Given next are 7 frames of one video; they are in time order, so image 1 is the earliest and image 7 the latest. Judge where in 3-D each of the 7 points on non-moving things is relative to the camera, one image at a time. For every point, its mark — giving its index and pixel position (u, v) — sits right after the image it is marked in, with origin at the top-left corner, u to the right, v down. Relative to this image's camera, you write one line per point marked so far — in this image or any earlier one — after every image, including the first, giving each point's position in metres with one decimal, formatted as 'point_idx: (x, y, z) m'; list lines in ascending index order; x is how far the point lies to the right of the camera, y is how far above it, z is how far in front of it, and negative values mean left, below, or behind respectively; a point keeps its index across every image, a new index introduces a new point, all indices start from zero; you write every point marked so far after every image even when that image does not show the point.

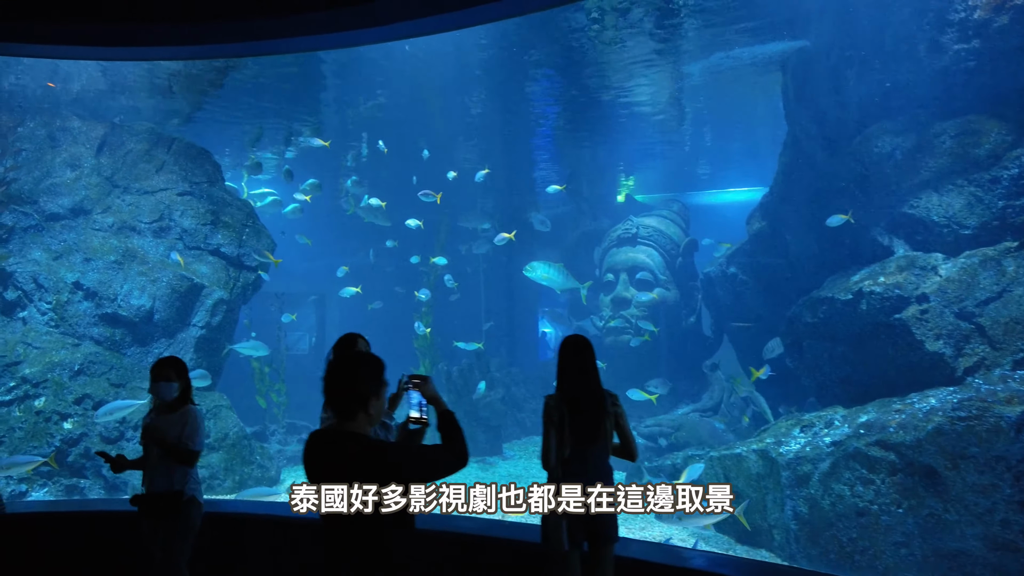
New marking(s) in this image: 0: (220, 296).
0: (-6.1, -0.2, +12.7) m
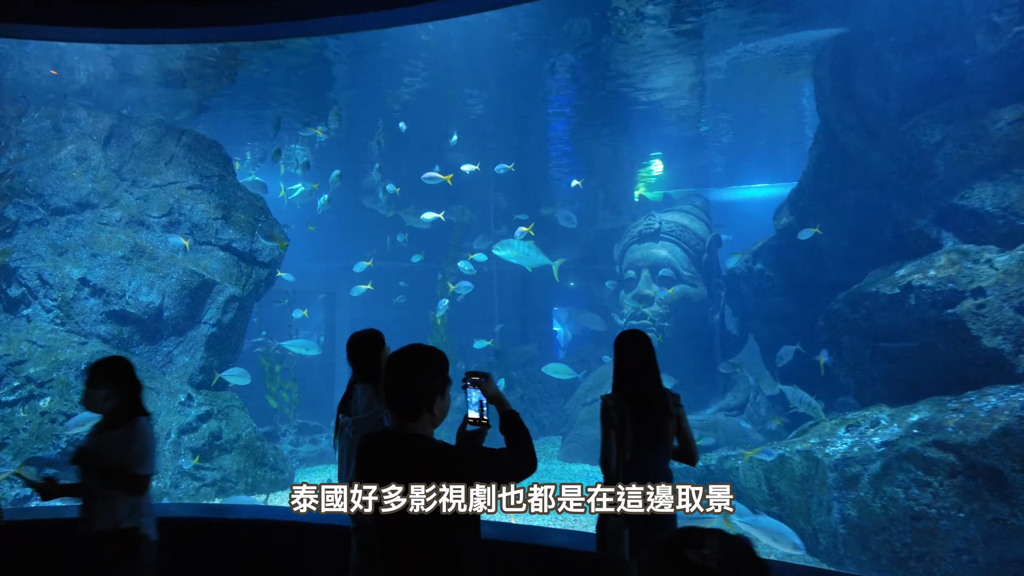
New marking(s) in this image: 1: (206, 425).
0: (-5.6, -0.1, +12.3) m
1: (-5.7, -2.5, +11.1) m
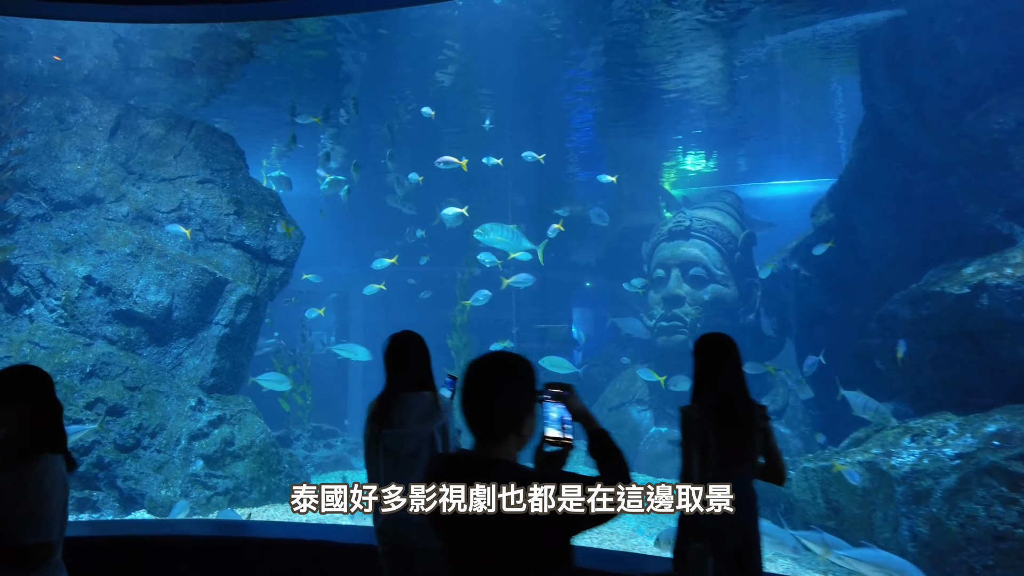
0: (-5.1, -0.1, +11.7) m
1: (-5.1, -2.4, +10.5) m
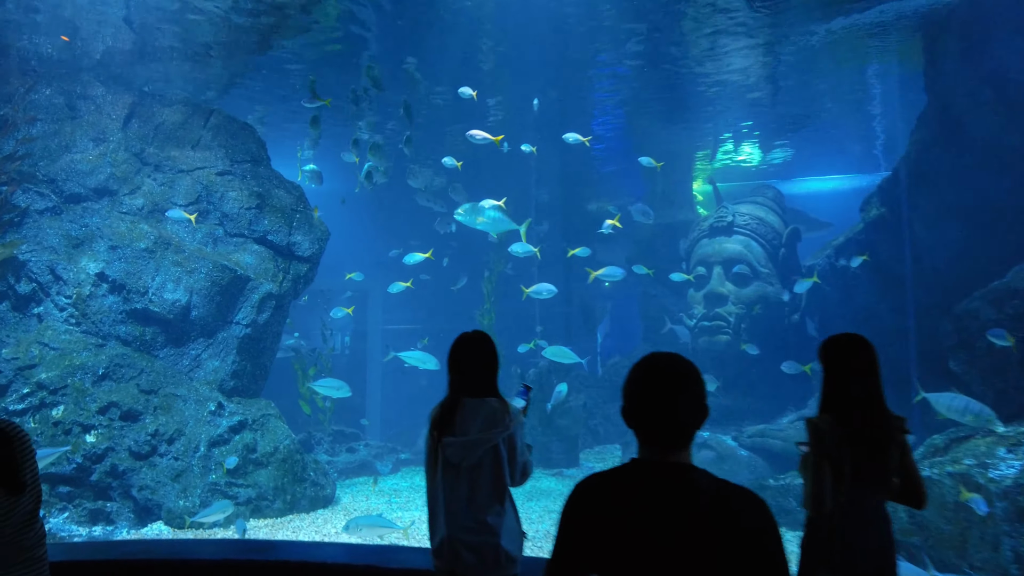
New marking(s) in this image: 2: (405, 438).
0: (-4.4, 0.0, +11.1) m
1: (-4.4, -2.4, +9.8) m
2: (-3.0, -4.3, +17.6) m
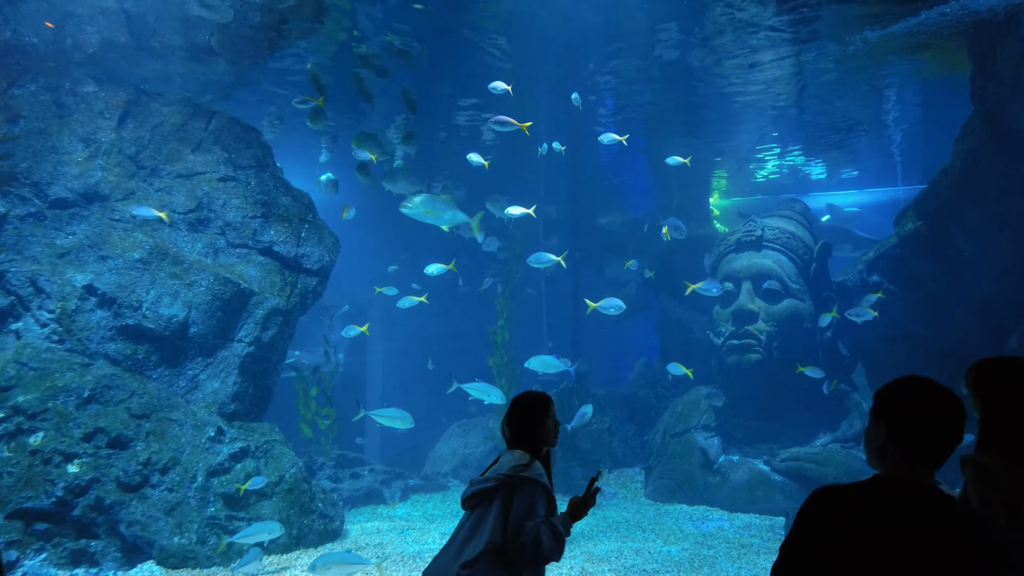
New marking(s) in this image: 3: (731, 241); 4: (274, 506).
0: (-4.0, -0.3, +10.2) m
1: (-3.9, -2.6, +8.9) m
2: (-2.9, -4.7, +16.7) m
3: (+4.5, +1.0, +12.8) m
4: (-3.4, -3.2, +8.9) m
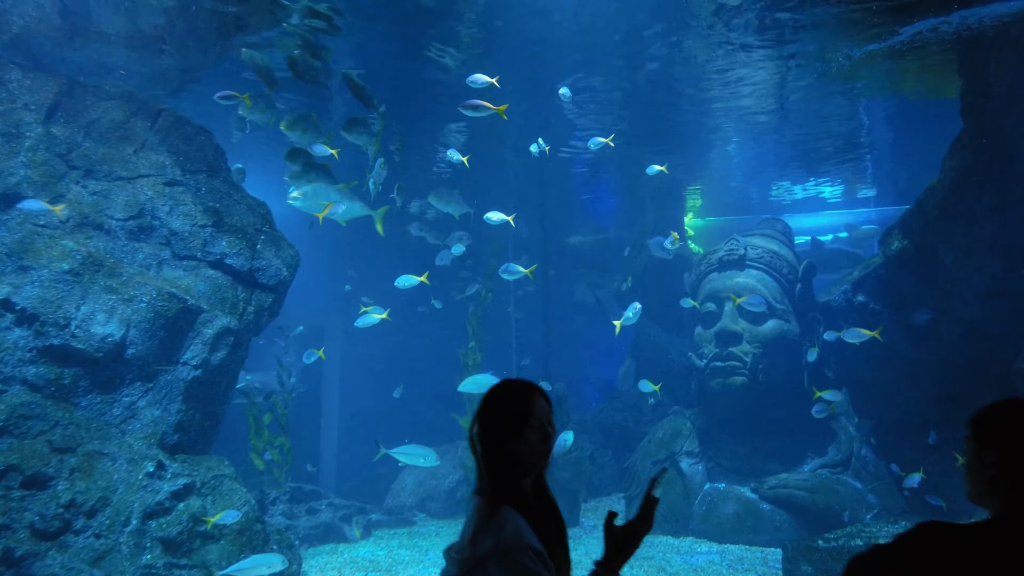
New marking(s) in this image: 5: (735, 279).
0: (-4.3, -0.5, +9.1) m
1: (-4.1, -2.8, +7.8) m
2: (-3.7, -5.2, +15.5) m
3: (+4.0, +0.6, +12.5) m
4: (-3.6, -3.4, +7.8) m
5: (+4.2, +0.2, +11.8) m
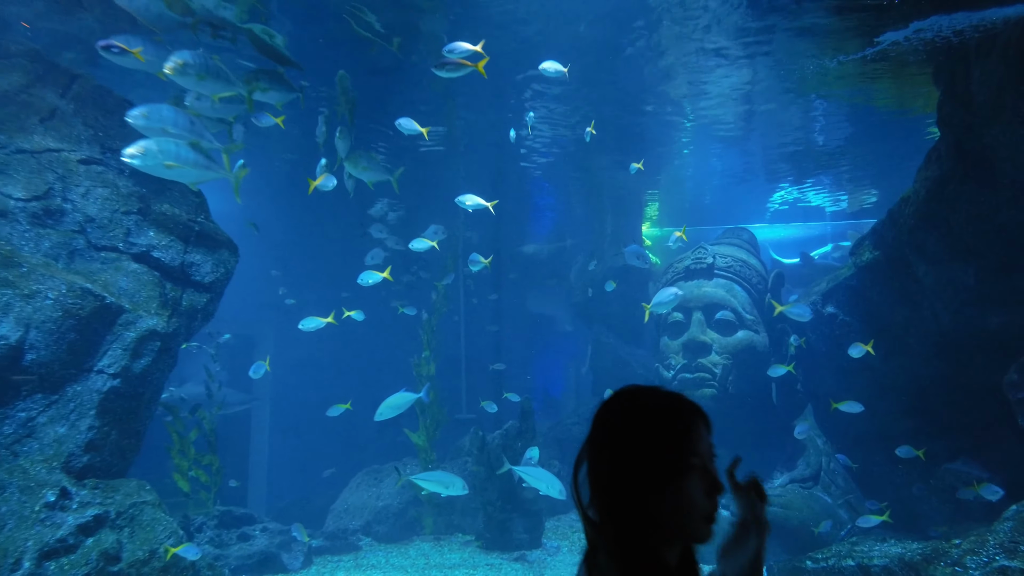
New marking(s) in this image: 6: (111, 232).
0: (-4.6, -0.5, +7.9) m
1: (-4.4, -2.7, +6.5) m
2: (-4.9, -5.3, +14.2) m
3: (+3.2, +0.4, +12.1) m
4: (-3.9, -3.4, +6.6) m
5: (+3.5, 0.0, +11.4) m
6: (-5.3, +0.8, +8.2) m
